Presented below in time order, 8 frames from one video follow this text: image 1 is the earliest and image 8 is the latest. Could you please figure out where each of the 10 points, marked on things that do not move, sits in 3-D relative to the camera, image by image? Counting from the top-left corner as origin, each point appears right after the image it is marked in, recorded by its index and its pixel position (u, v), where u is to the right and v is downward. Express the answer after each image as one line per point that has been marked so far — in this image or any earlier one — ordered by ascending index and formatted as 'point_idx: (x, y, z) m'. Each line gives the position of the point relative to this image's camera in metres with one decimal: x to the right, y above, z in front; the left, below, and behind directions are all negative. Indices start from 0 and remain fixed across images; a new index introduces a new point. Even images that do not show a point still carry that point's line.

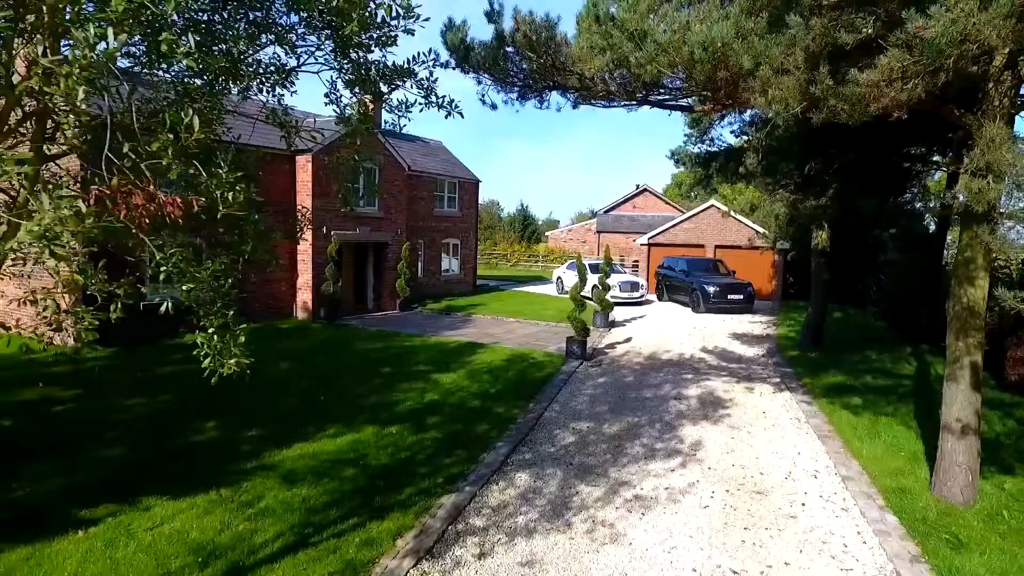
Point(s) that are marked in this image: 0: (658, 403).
0: (+2.7, -2.1, +10.3) m
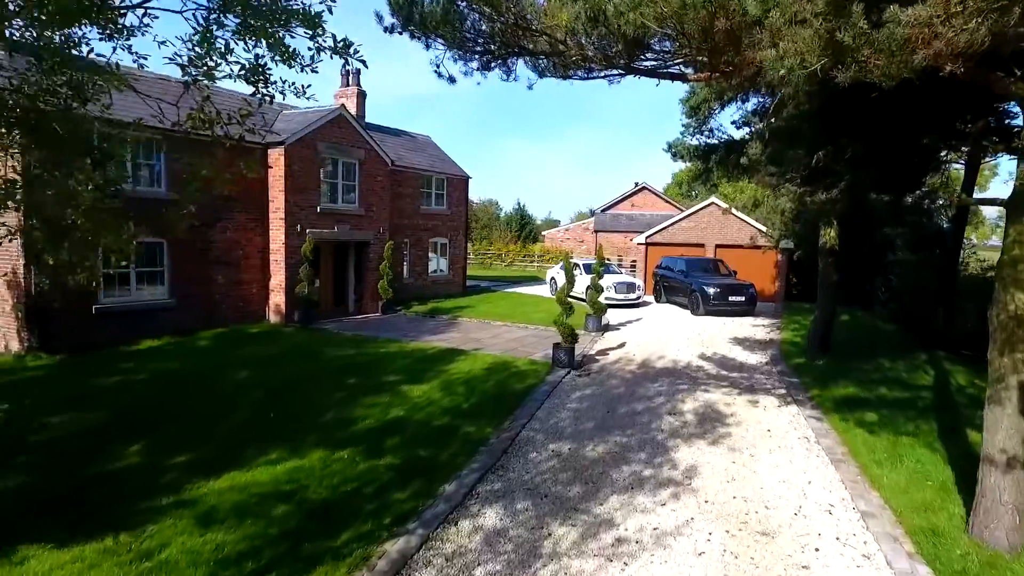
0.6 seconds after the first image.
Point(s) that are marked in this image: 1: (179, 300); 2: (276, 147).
0: (+2.3, -2.1, +9.2) m
1: (-8.5, -0.3, +14.4) m
2: (-6.6, +4.0, +15.8) m
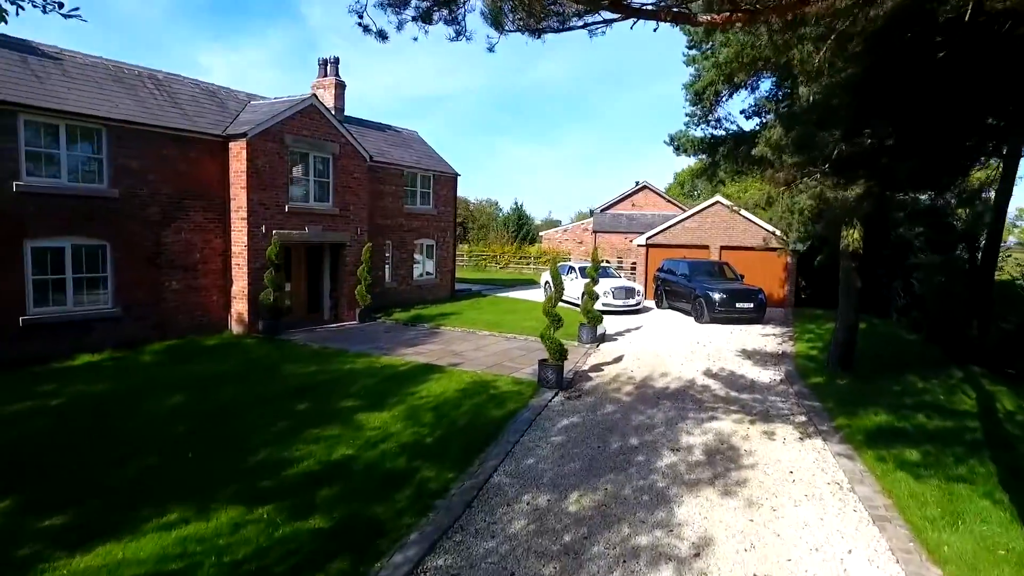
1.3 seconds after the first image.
0: (+1.9, -2.3, +7.7) m
1: (-8.8, -0.5, +12.9) m
2: (-7.0, +3.8, +14.4) m
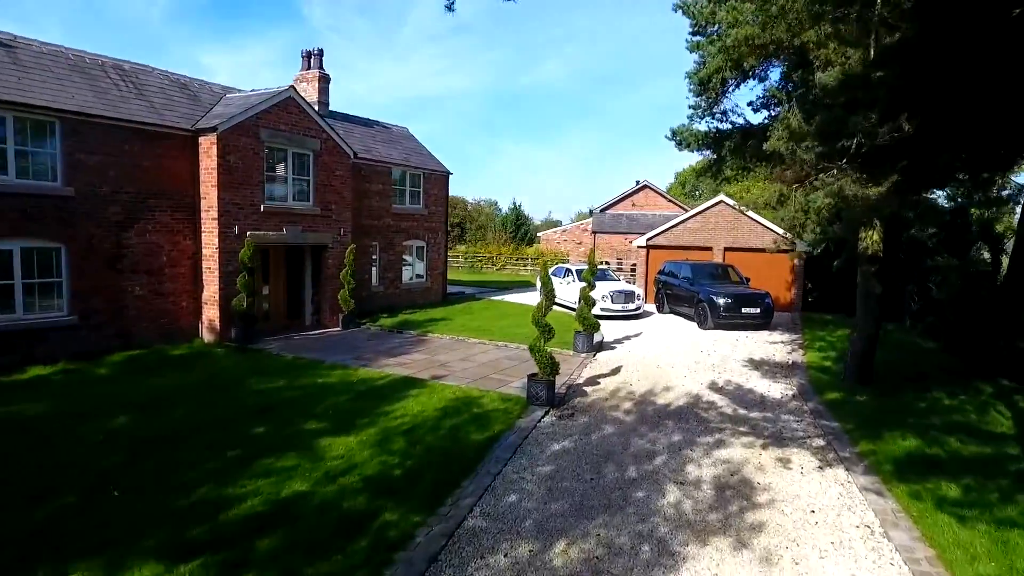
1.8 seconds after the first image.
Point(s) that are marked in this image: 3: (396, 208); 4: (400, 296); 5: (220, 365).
0: (+1.6, -2.4, +6.7) m
1: (-9.1, -0.6, +12.0) m
2: (-7.2, +3.7, +13.4) m
3: (-4.0, +2.7, +19.3) m
4: (-3.9, -0.3, +19.8) m
5: (-6.3, -1.6, +12.1) m
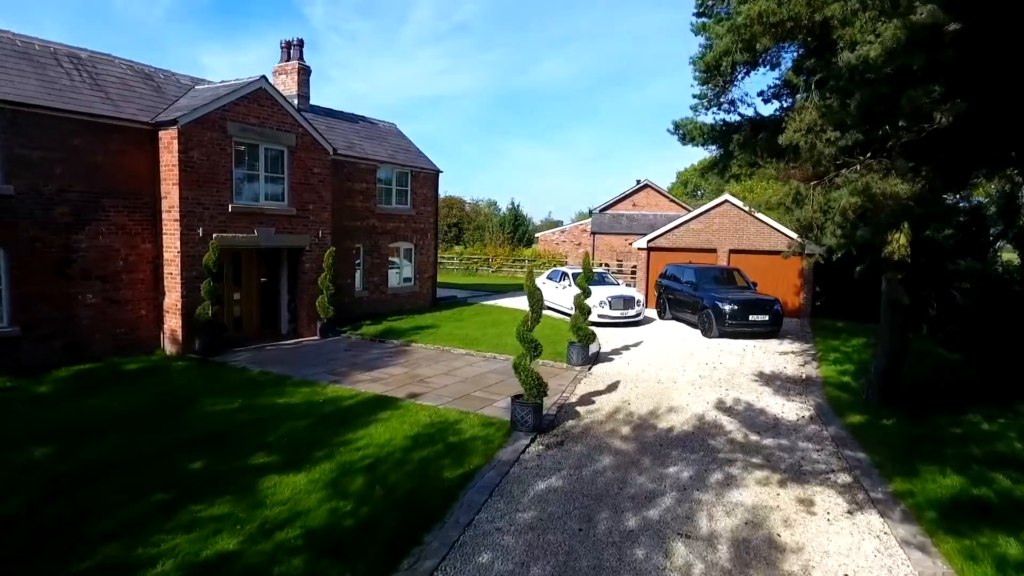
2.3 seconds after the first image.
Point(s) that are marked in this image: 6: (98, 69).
0: (+1.3, -2.6, +5.6) m
1: (-9.3, -0.8, +10.9) m
2: (-7.5, +3.5, +12.3) m
3: (-4.2, +2.6, +18.2) m
4: (-4.2, -0.4, +18.7) m
5: (-6.5, -1.8, +11.0) m
6: (-9.4, +5.0, +12.9) m
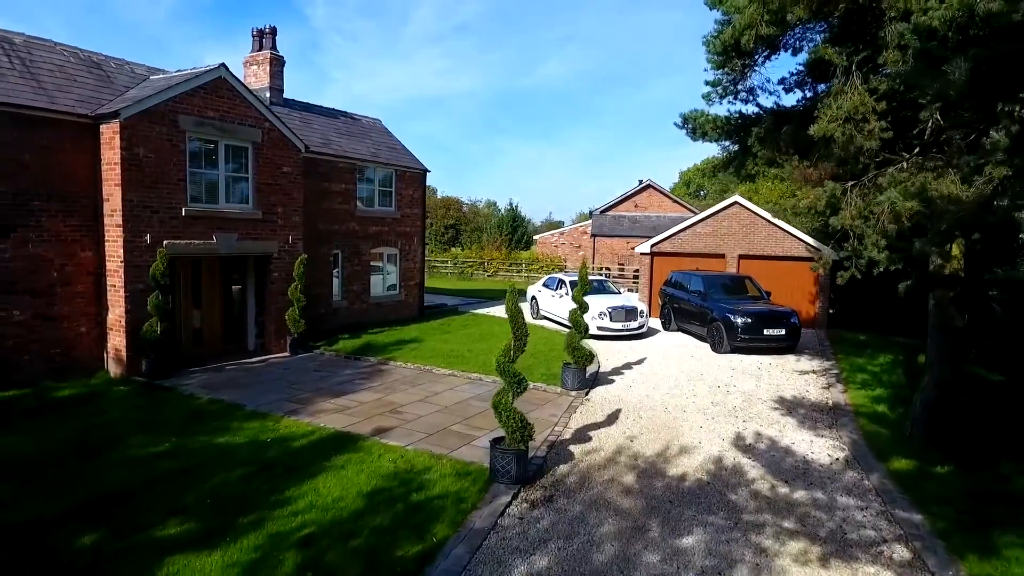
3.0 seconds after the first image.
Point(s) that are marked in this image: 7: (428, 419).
0: (+1.1, -2.9, +4.1) m
1: (-9.6, -1.1, +9.4) m
2: (-7.7, +3.2, +10.8) m
3: (-4.5, +2.3, +16.7) m
4: (-4.4, -0.7, +17.2) m
5: (-6.8, -2.1, +9.5) m
6: (-9.7, +4.7, +11.5) m
7: (-1.4, -2.2, +9.5) m
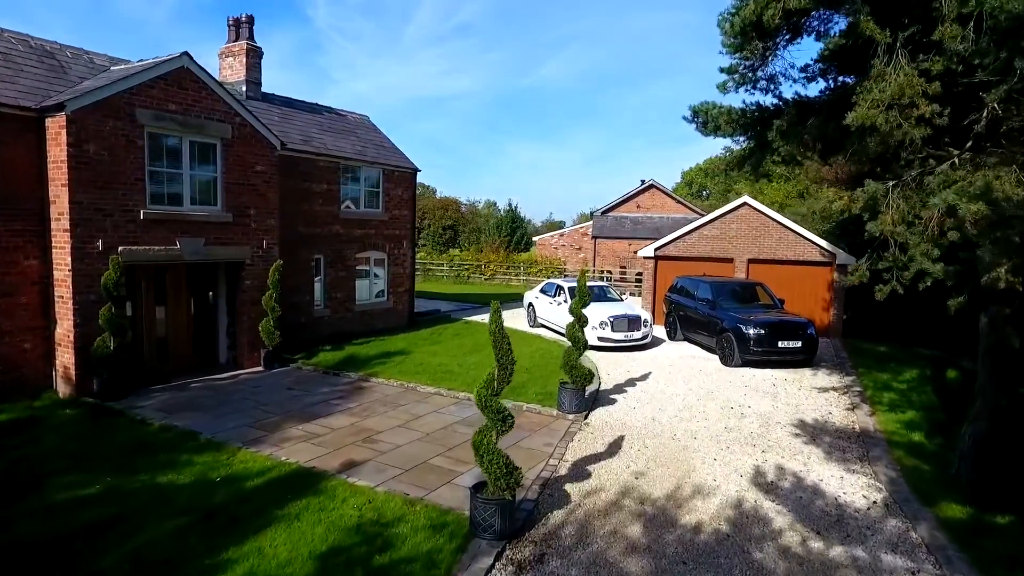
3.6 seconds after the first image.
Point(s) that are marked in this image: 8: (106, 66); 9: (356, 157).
0: (+0.9, -3.1, +3.0) m
1: (-9.8, -1.3, +8.4) m
2: (-7.9, +3.0, +9.8) m
3: (-4.6, +2.1, +15.7) m
4: (-4.5, -0.9, +16.1) m
5: (-6.9, -2.3, +8.4) m
6: (-9.8, +4.5, +10.4) m
7: (-1.6, -2.4, +8.4) m
8: (-8.7, +4.8, +12.1) m
9: (-4.4, +3.7, +15.7) m
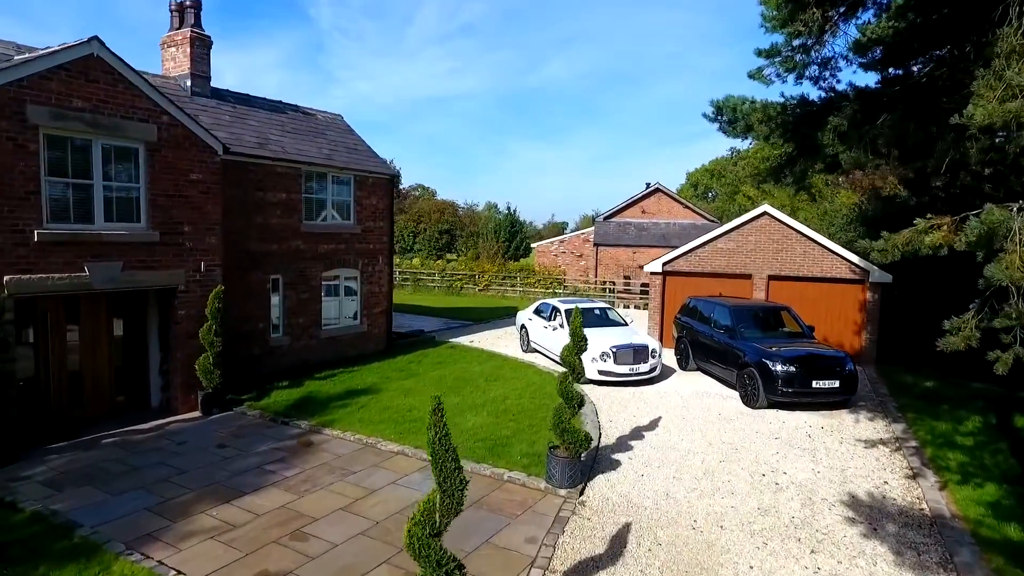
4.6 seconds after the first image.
0: (+0.5, -3.6, +1.0) m
1: (-10.1, -1.8, +6.4) m
2: (-8.2, +2.4, +7.8) m
3: (-4.9, +1.5, +13.6) m
4: (-4.8, -1.5, +14.1) m
5: (-7.3, -2.9, +6.4) m
6: (-10.2, +3.9, +8.4) m
7: (-1.9, -3.0, +6.4) m
8: (-9.0, +4.2, +10.2) m
9: (-4.6, +3.1, +13.7) m
